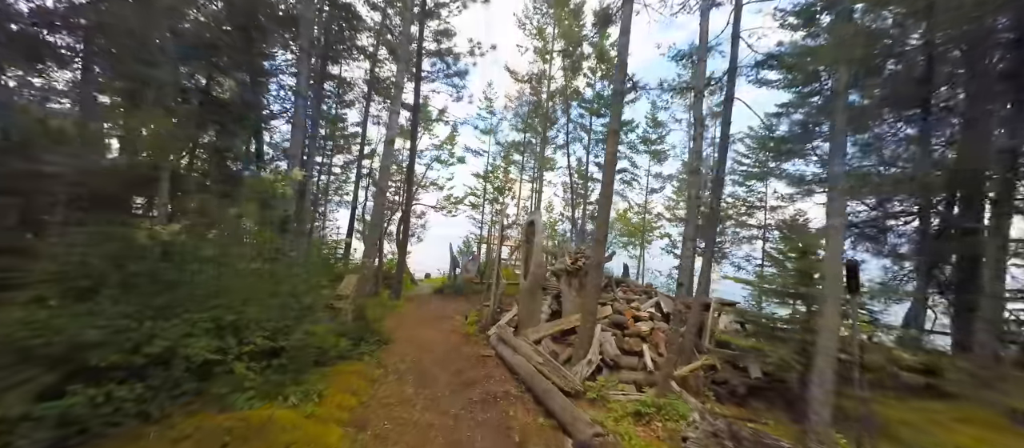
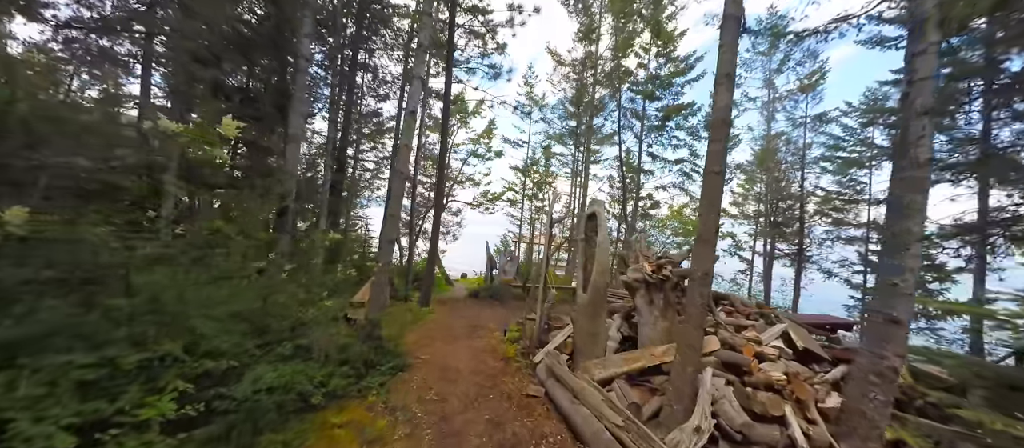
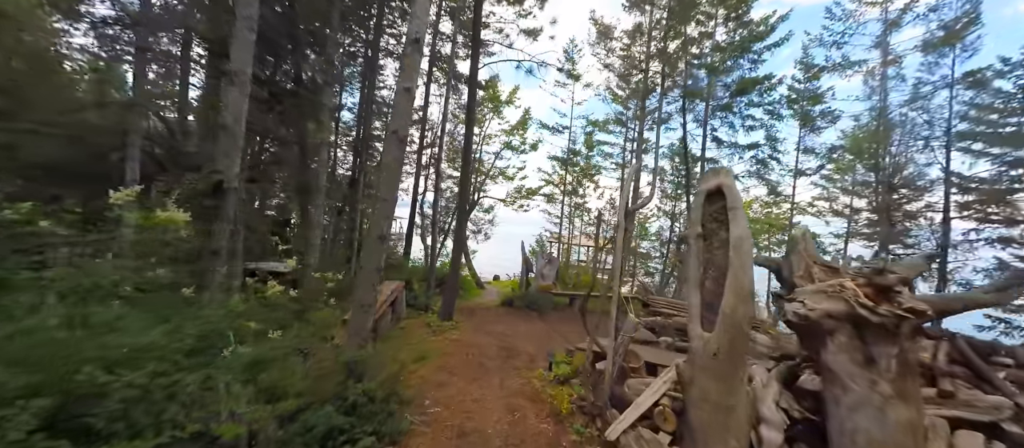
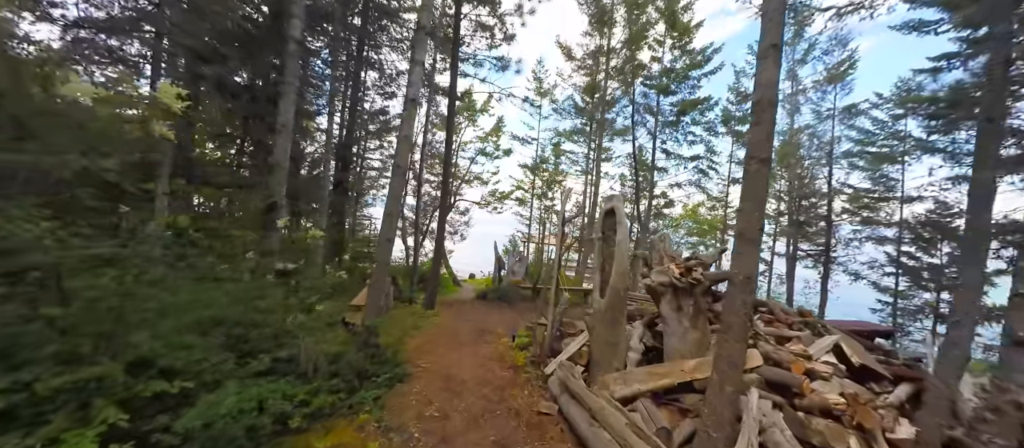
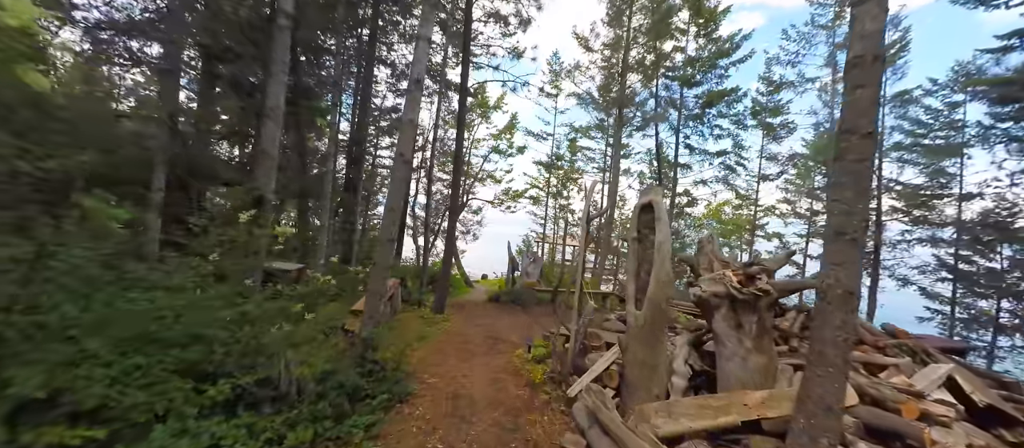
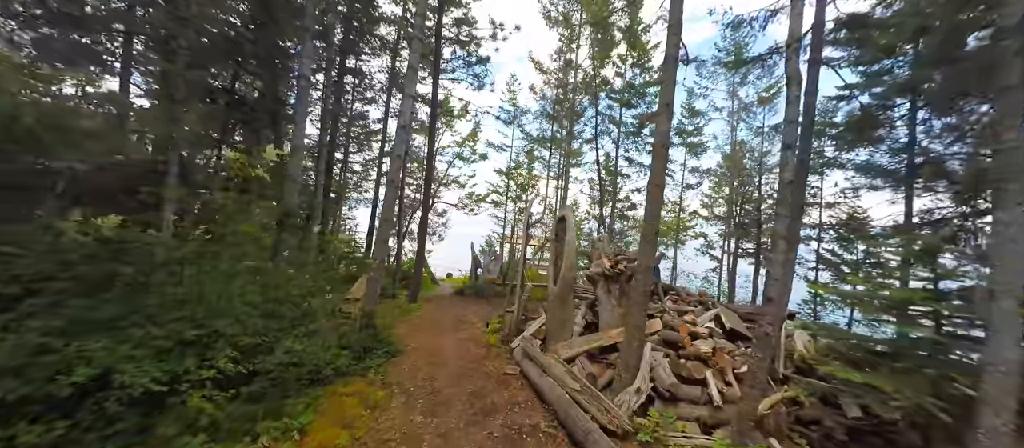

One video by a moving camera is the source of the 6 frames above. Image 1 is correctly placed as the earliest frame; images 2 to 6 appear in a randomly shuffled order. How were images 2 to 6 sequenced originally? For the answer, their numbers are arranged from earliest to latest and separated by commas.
6, 2, 4, 5, 3
